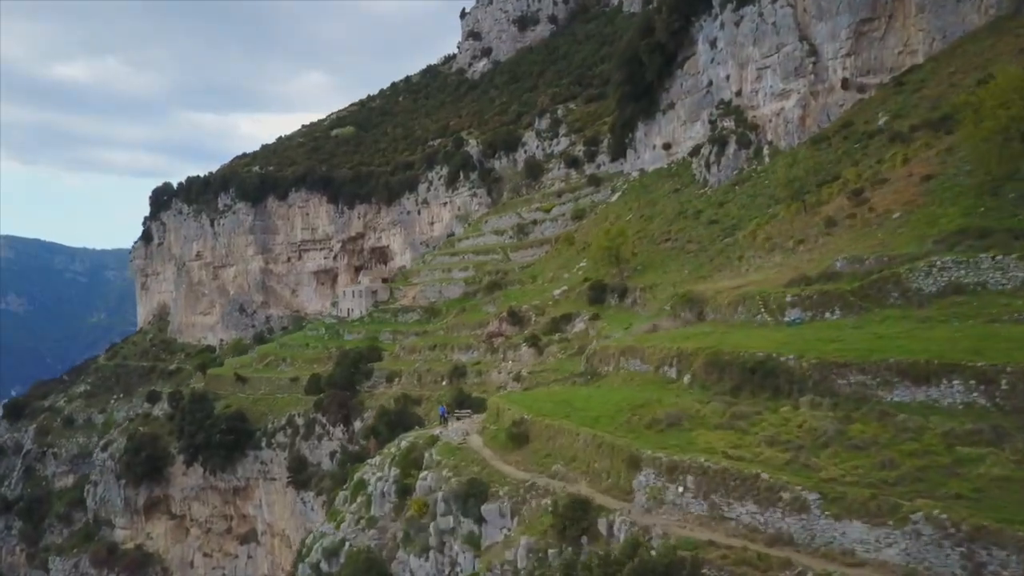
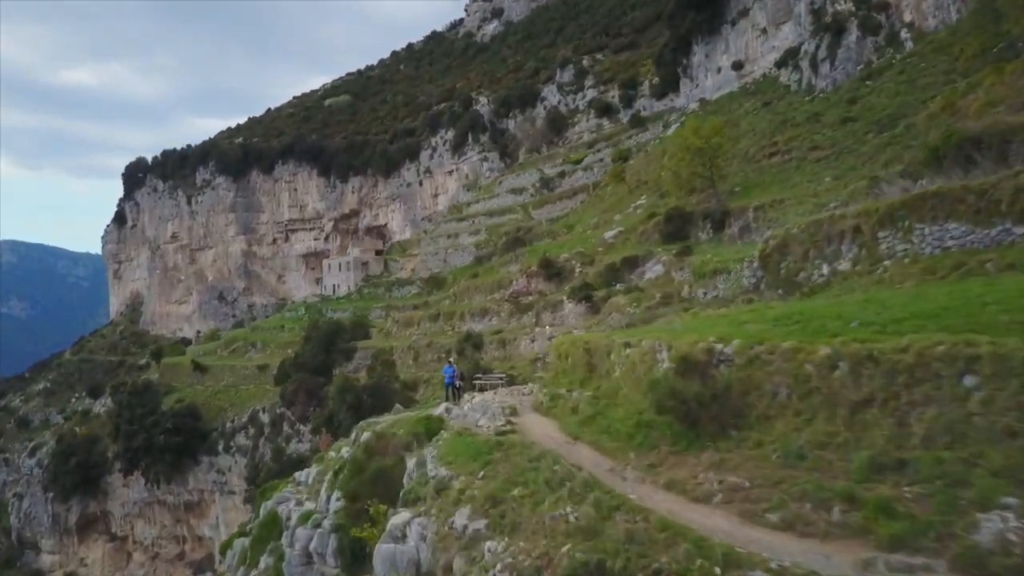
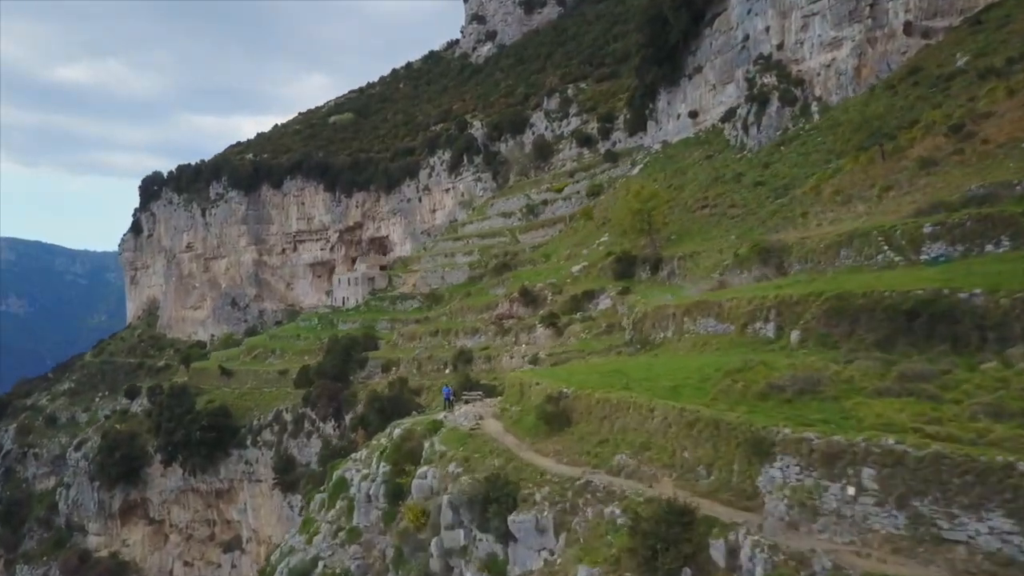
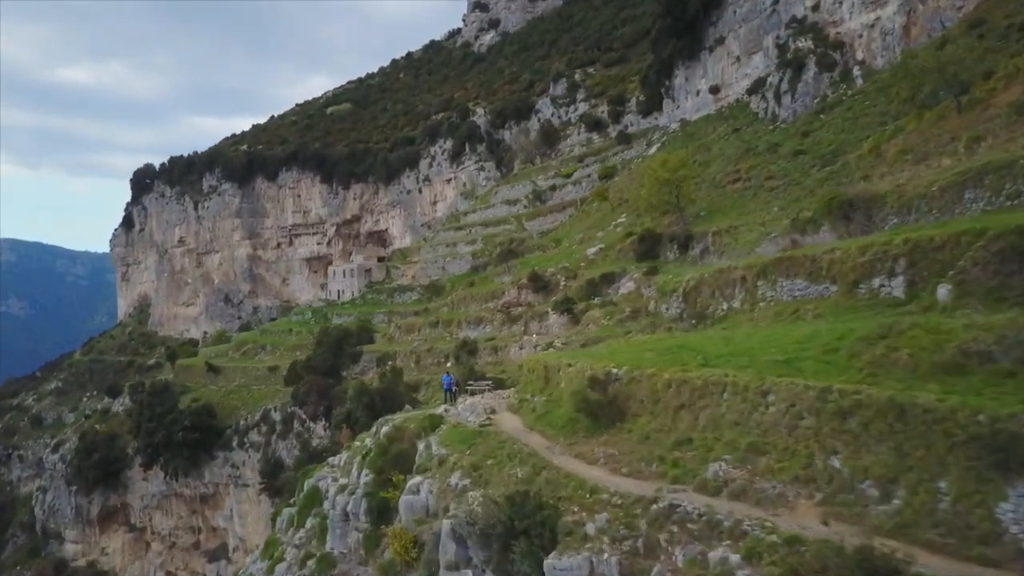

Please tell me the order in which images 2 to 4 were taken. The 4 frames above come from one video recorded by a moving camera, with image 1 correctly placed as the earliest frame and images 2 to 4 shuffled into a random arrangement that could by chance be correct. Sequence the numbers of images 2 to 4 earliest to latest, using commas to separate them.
3, 4, 2
